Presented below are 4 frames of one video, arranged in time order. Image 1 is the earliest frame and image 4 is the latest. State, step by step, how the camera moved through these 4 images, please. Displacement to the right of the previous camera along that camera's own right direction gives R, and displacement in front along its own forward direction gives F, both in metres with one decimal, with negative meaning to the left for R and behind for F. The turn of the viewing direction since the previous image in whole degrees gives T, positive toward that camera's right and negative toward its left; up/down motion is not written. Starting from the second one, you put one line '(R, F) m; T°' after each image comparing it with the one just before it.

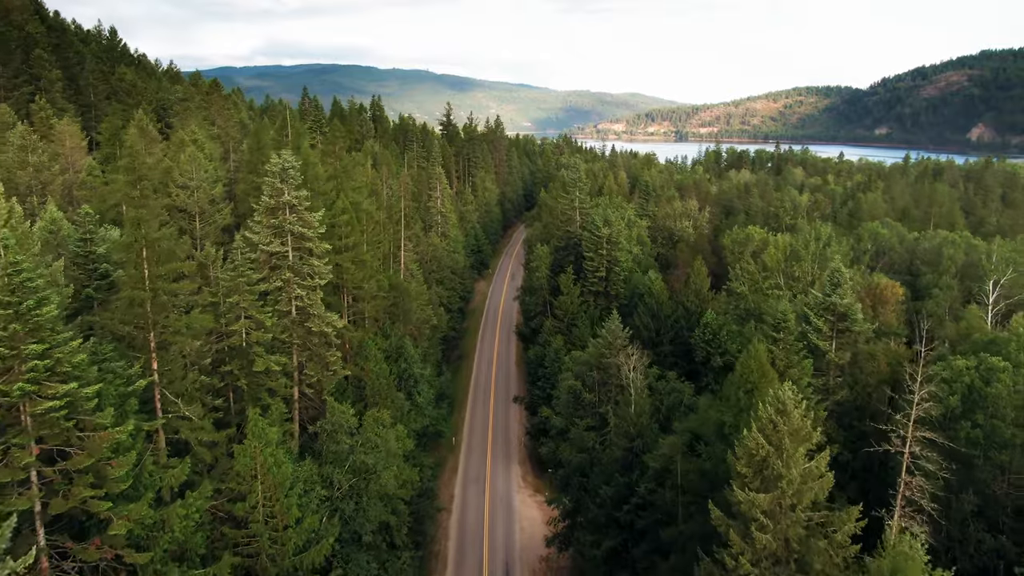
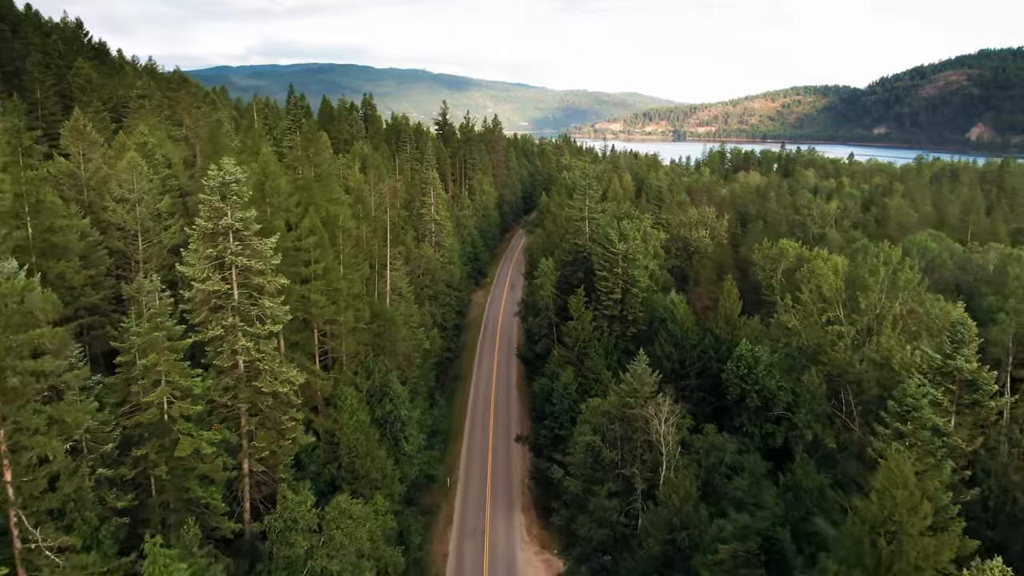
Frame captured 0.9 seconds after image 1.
(-0.5, +7.7) m; 0°
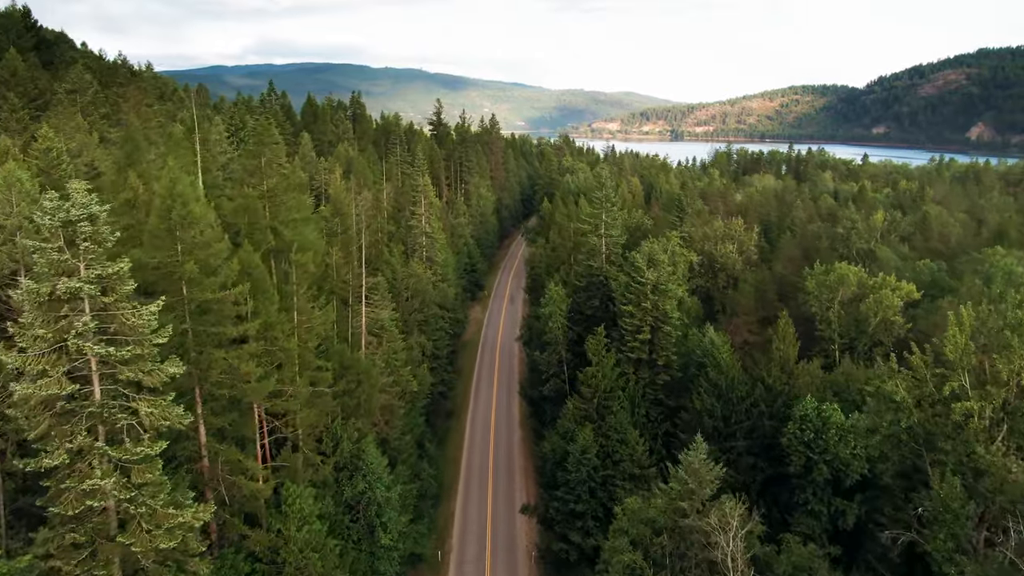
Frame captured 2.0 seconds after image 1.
(-0.6, +9.9) m; 0°
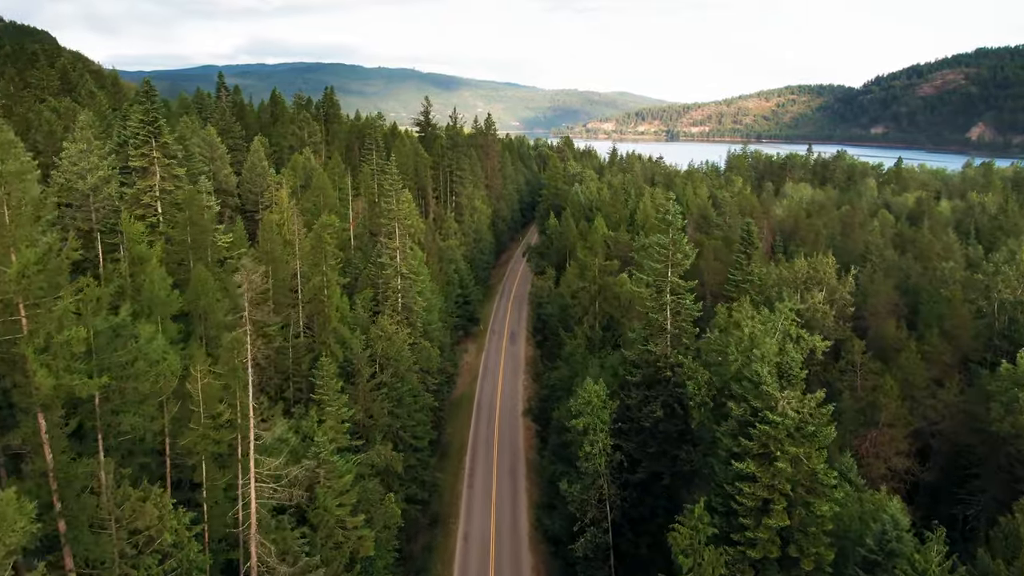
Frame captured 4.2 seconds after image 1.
(-1.1, +19.8) m; +1°
